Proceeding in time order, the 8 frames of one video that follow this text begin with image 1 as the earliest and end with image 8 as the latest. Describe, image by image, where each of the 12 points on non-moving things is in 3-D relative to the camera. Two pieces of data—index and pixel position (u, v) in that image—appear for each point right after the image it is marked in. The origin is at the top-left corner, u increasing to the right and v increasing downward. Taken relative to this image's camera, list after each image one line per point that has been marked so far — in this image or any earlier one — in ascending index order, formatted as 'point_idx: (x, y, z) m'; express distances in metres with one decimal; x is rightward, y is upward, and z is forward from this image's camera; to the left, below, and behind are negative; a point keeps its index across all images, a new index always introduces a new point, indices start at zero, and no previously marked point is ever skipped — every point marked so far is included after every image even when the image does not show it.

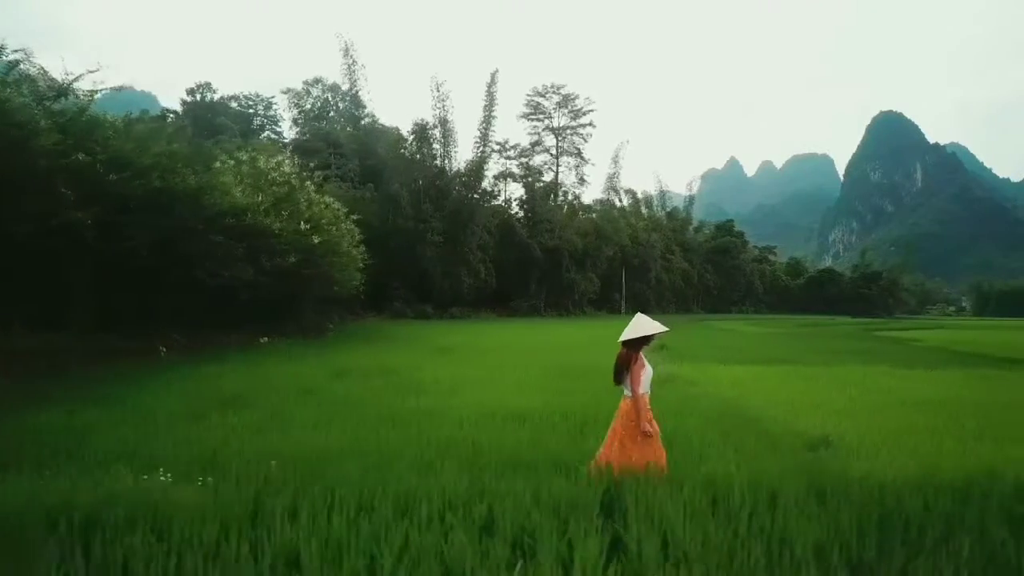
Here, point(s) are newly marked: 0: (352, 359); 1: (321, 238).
0: (-2.4, -1.0, +9.4) m
1: (-4.6, +1.1, +14.6) m
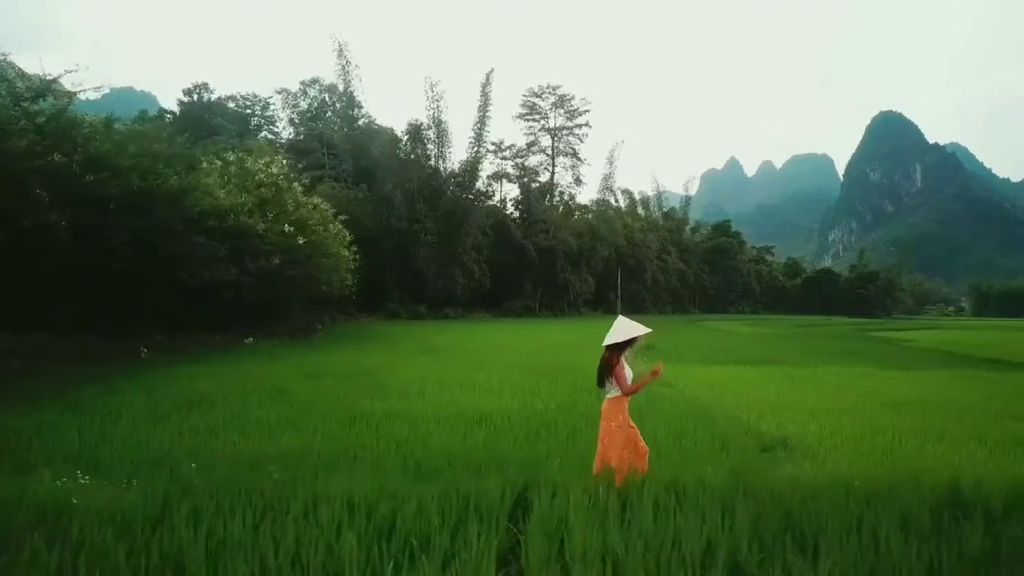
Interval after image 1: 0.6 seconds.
0: (-2.7, -1.1, +9.5) m
1: (-4.9, +1.1, +14.6) m
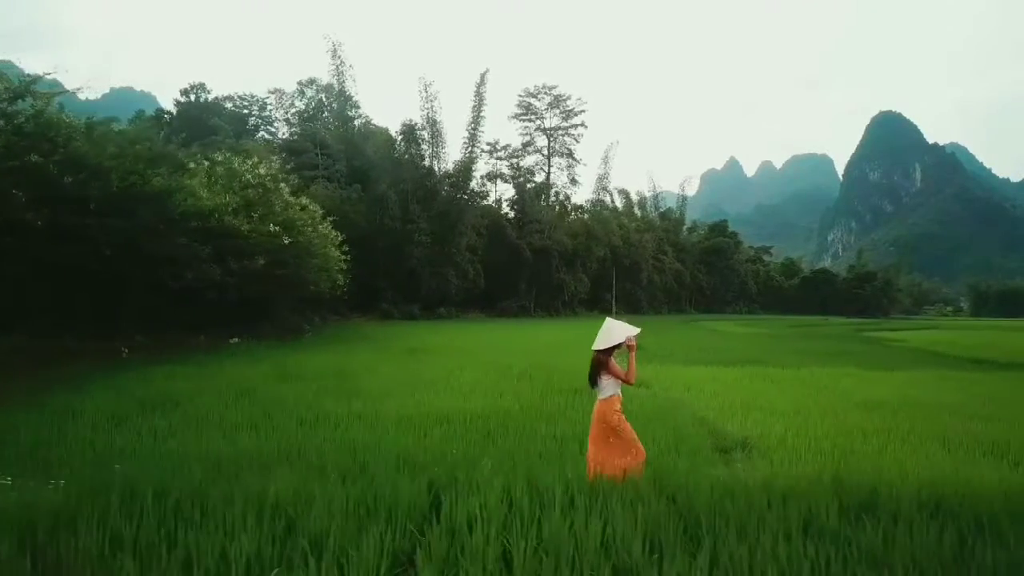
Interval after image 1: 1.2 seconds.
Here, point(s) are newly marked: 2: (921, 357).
0: (-3.0, -1.1, +9.5) m
1: (-5.2, +1.1, +14.6) m
2: (+9.3, -1.6, +14.4) m
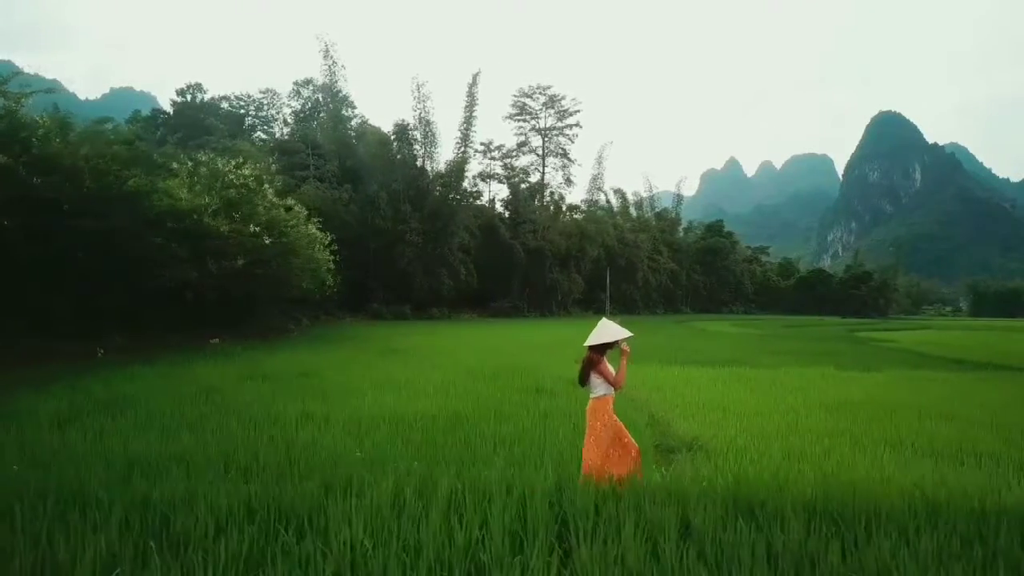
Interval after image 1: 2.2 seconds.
0: (-3.4, -1.1, +9.5) m
1: (-5.5, +1.1, +14.6) m
2: (+9.0, -1.6, +14.4) m
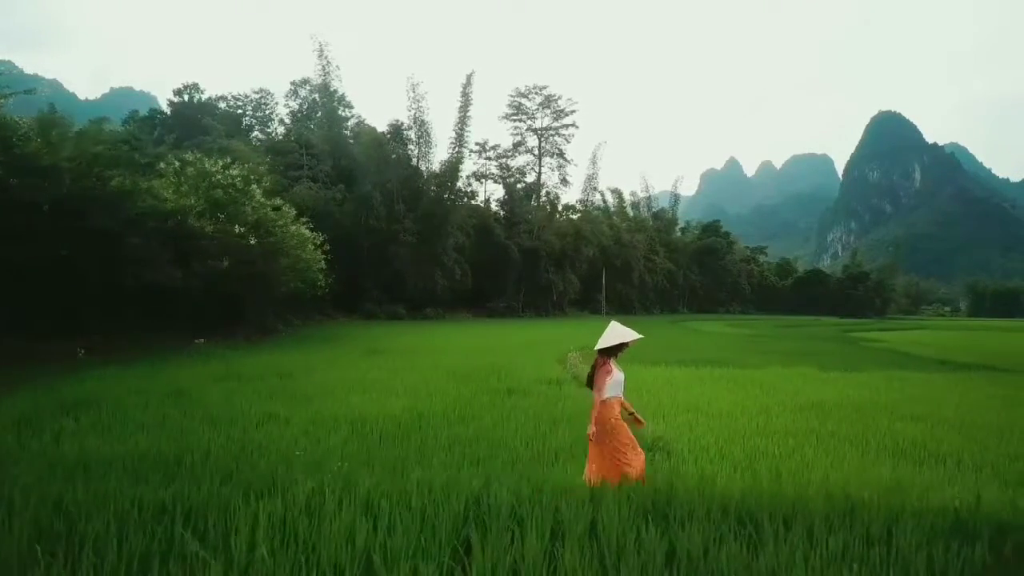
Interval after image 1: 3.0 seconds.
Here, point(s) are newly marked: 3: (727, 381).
0: (-3.6, -1.1, +9.5) m
1: (-5.8, +1.1, +14.6) m
2: (+8.7, -1.6, +14.4) m
3: (+3.0, -1.3, +9.0) m
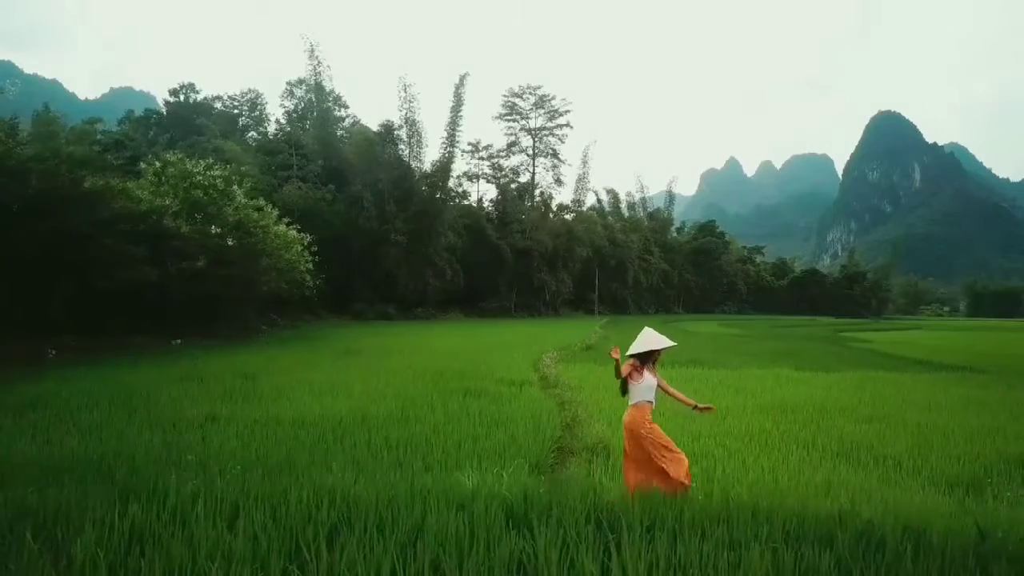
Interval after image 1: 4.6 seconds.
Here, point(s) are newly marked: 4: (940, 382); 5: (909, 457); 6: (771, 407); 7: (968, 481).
0: (-4.0, -1.1, +9.5) m
1: (-6.2, +1.1, +14.6) m
2: (+8.3, -1.6, +14.4) m
3: (+2.6, -1.3, +9.0) m
4: (+6.0, -1.3, +9.0) m
5: (+2.7, -1.2, +4.4) m
6: (+2.8, -1.2, +6.7) m
7: (+2.7, -1.2, +3.8) m
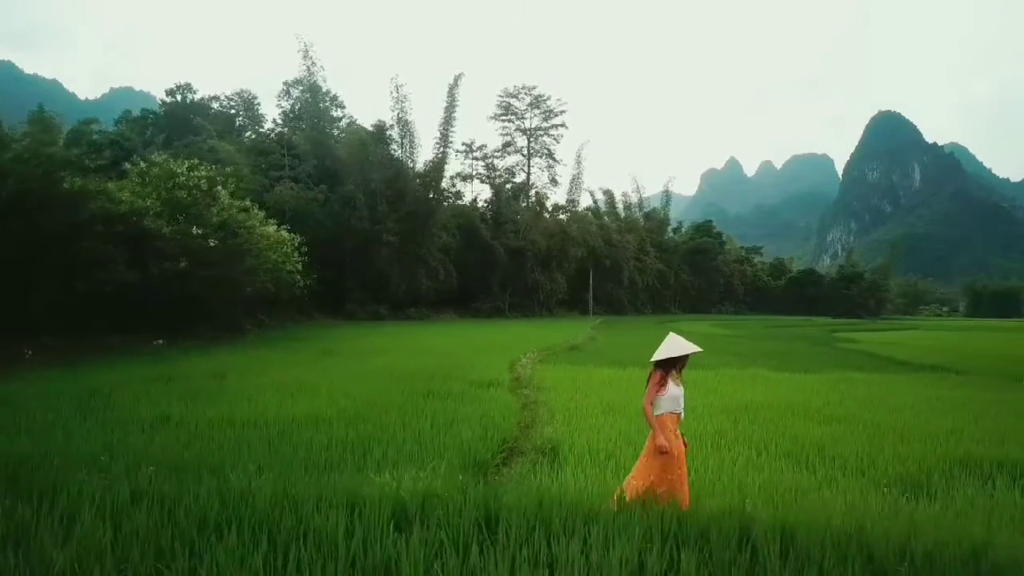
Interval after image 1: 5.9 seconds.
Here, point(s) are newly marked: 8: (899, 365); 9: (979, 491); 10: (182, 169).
0: (-4.4, -1.1, +9.5) m
1: (-6.5, +1.1, +14.6) m
2: (+7.9, -1.6, +14.4) m
3: (+2.2, -1.3, +9.0) m
4: (+5.7, -1.3, +9.0) m
5: (+2.4, -1.2, +4.4) m
6: (+2.4, -1.3, +6.7) m
7: (+2.4, -1.2, +3.9) m
8: (+7.4, -1.5, +12.0) m
9: (+2.7, -1.2, +3.7) m
10: (-7.6, +2.8, +14.7) m
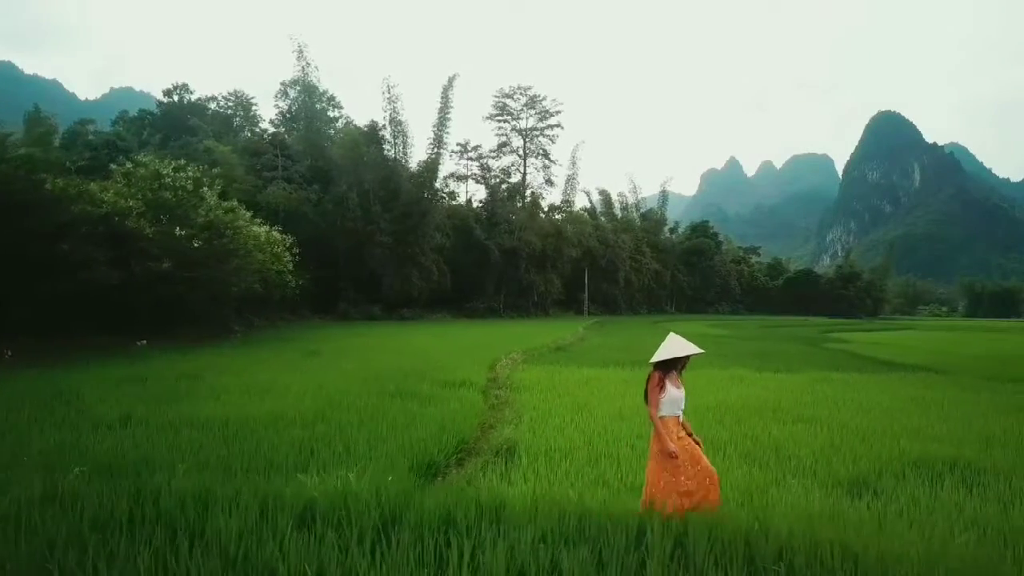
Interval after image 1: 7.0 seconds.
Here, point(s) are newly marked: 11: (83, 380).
0: (-4.7, -1.1, +9.5) m
1: (-6.8, +1.1, +14.6) m
2: (+7.6, -1.6, +14.4) m
3: (+1.9, -1.3, +9.0) m
4: (+5.4, -1.3, +9.0) m
5: (+2.1, -1.2, +4.4) m
6: (+2.1, -1.3, +6.7) m
7: (+2.1, -1.2, +3.9) m
8: (+7.1, -1.5, +12.0) m
9: (+2.4, -1.2, +3.7) m
10: (-7.9, +2.8, +14.8) m
11: (-4.6, -1.0, +6.9) m
